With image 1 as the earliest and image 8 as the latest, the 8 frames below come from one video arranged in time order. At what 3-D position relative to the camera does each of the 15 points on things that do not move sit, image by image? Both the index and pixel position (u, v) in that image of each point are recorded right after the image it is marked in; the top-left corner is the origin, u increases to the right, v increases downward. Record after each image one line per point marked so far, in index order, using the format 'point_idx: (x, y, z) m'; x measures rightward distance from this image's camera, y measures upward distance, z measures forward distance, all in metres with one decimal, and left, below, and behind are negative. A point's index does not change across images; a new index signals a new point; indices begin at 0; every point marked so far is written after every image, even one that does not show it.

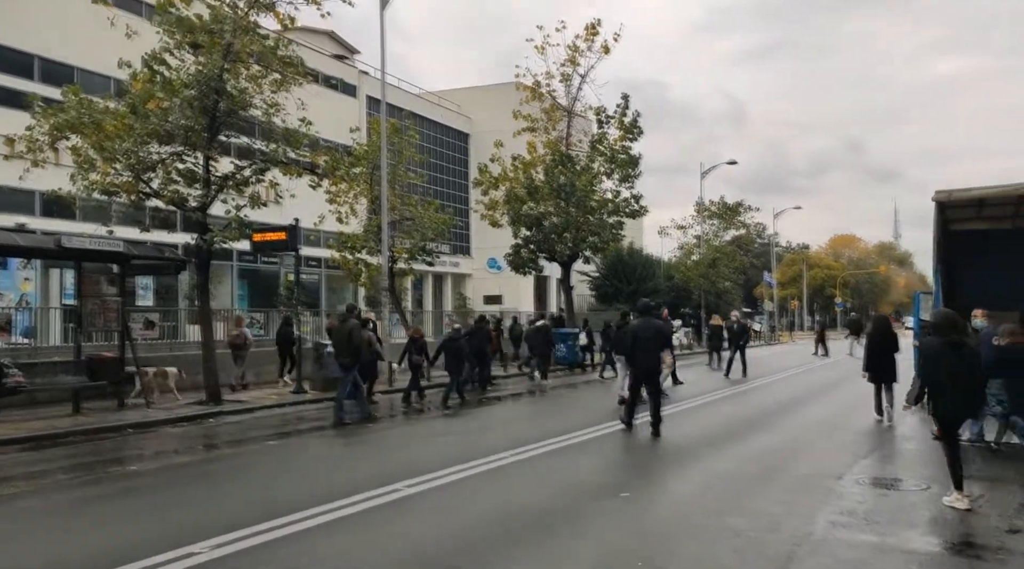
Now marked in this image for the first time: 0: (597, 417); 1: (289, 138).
0: (+1.5, -2.3, +14.1) m
1: (-4.4, +2.8, +15.8) m
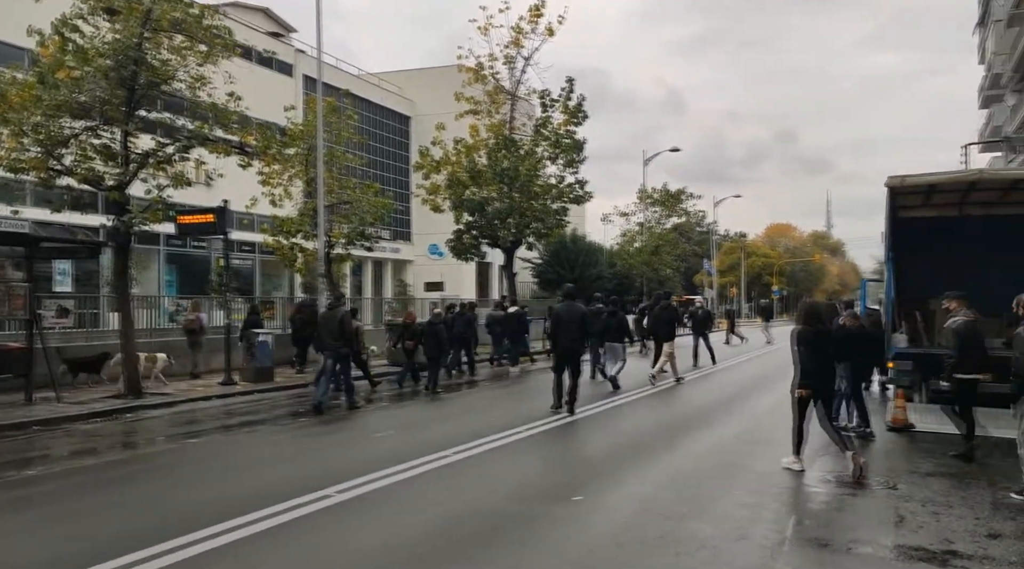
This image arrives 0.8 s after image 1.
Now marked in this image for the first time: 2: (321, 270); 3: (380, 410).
0: (+0.5, -2.1, +13.6) m
1: (-5.5, +3.1, +14.9) m
2: (-4.6, +0.3, +19.3) m
3: (-2.3, -2.1, +13.8) m
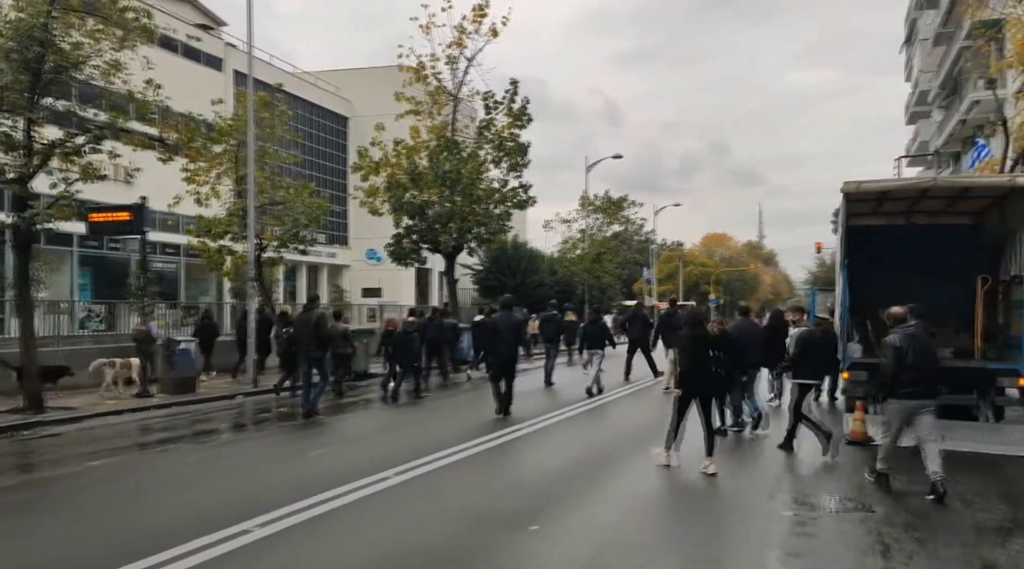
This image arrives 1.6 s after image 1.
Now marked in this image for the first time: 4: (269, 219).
0: (-0.4, -2.2, +12.9) m
1: (-6.4, +3.1, +13.7) m
2: (-5.9, +0.2, +18.2) m
3: (-3.2, -2.2, +12.9) m
4: (-5.7, +1.5, +19.1) m
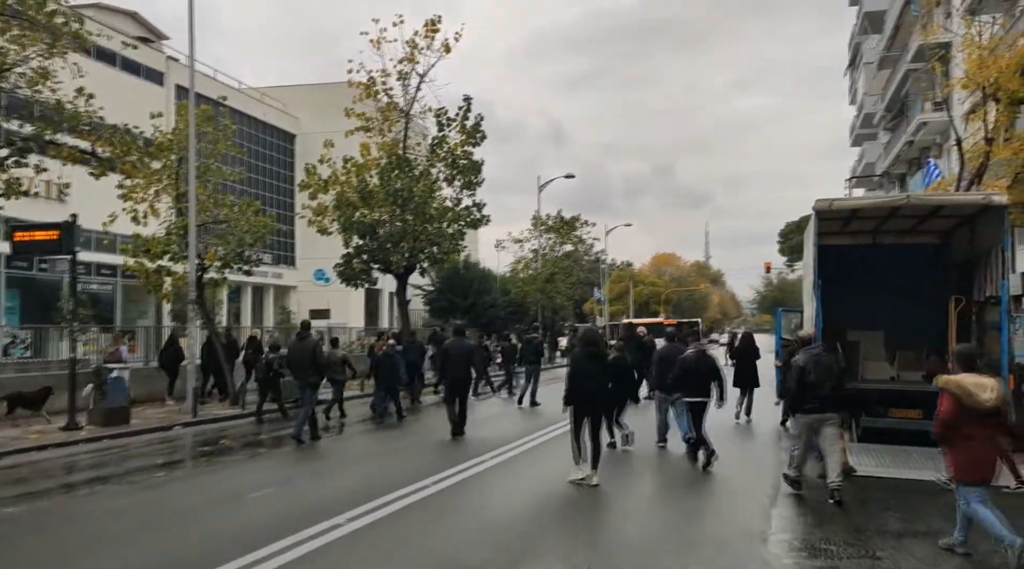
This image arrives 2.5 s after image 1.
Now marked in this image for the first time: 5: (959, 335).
0: (-1.0, -2.5, +12.1) m
1: (-7.1, +2.7, +12.8) m
2: (-6.9, -0.3, +17.2) m
3: (-3.8, -2.5, +12.0) m
4: (-6.8, +1.0, +18.1) m
5: (+6.3, -0.7, +11.5) m
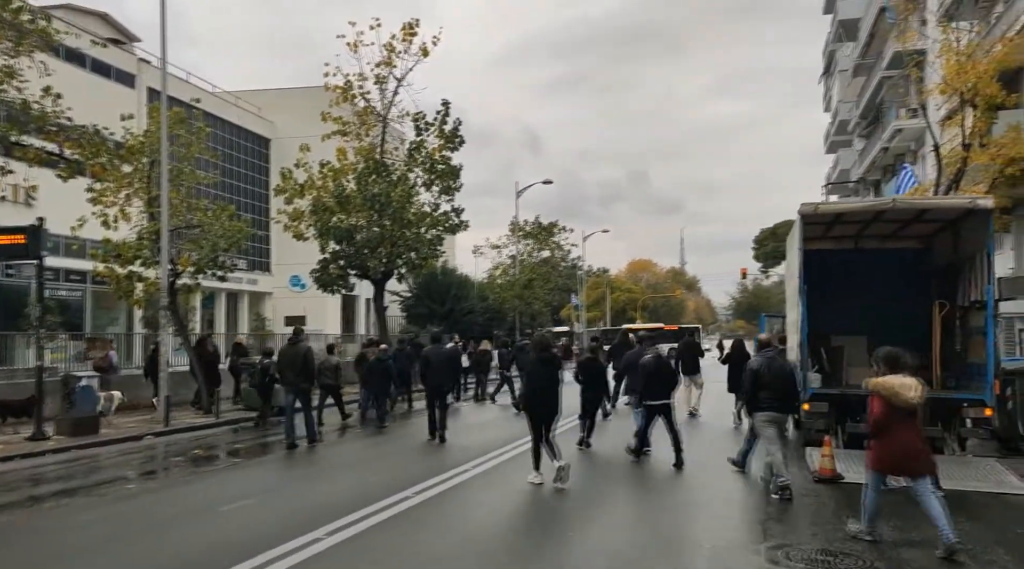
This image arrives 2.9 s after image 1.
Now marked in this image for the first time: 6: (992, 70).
0: (-1.3, -2.6, +11.9) m
1: (-7.4, +2.6, +12.4) m
2: (-7.3, -0.4, +16.8) m
3: (-4.1, -2.6, +11.7) m
4: (-7.2, +0.9, +17.7) m
5: (+6.1, -0.8, +11.4) m
6: (+9.9, +4.4, +16.6) m
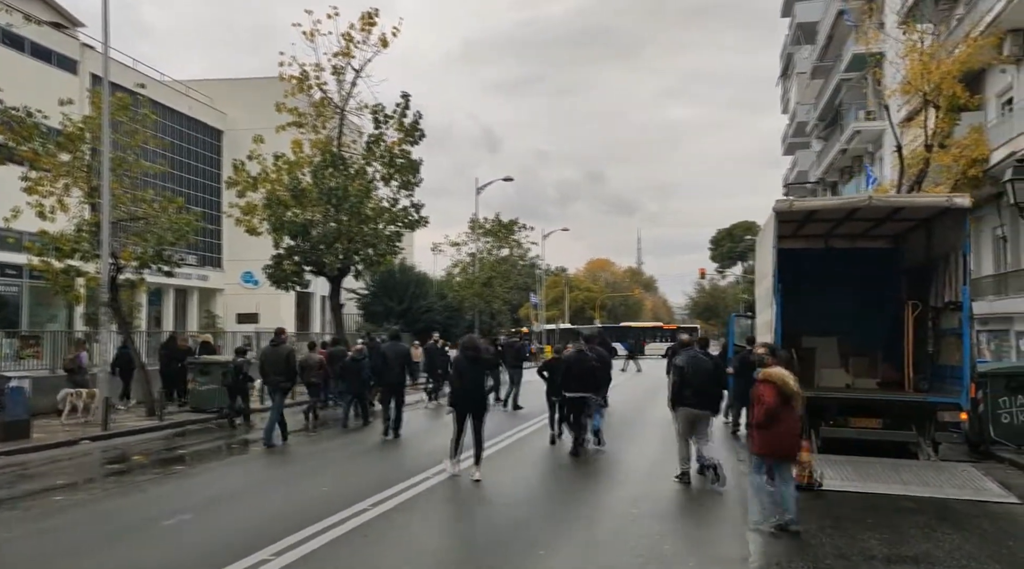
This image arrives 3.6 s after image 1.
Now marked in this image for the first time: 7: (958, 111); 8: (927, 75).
0: (-1.8, -2.5, +11.3) m
1: (-7.9, +2.7, +11.4) m
2: (-8.0, -0.3, +15.9) m
3: (-4.6, -2.6, +10.9) m
4: (-8.0, +1.0, +16.8) m
5: (+5.6, -0.8, +11.2) m
6: (+9.1, +4.4, +16.6) m
7: (+9.8, +3.8, +17.7) m
8: (+8.6, +4.4, +16.7) m
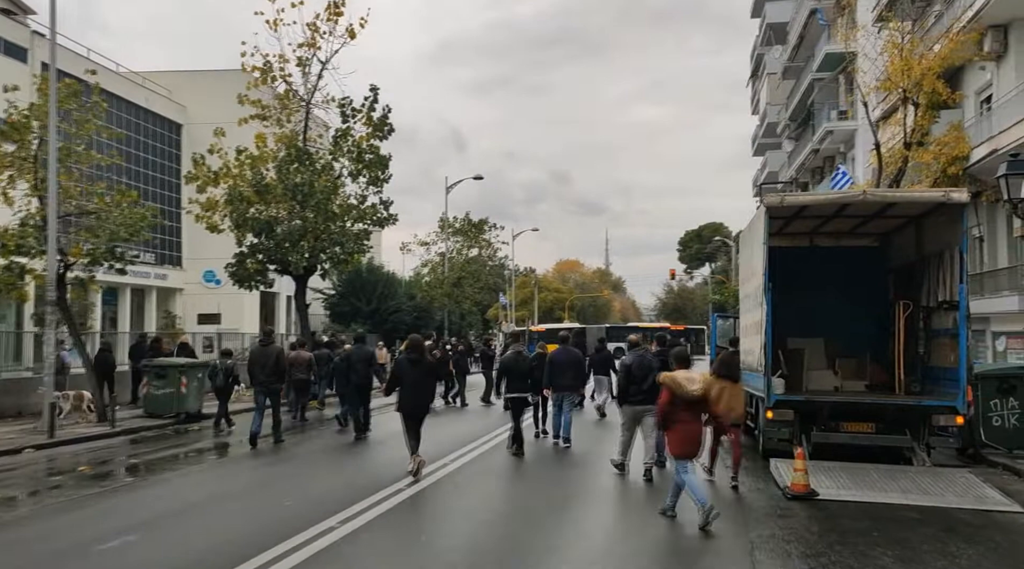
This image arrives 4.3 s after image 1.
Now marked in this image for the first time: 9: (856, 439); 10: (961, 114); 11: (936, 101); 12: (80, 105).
0: (-2.2, -2.5, +10.6) m
1: (-8.2, +2.7, +10.5) m
2: (-8.5, -0.3, +15.0) m
3: (-4.9, -2.5, +10.1) m
4: (-8.5, +1.0, +15.9) m
5: (+5.3, -0.8, +10.8) m
6: (+8.6, +4.4, +16.3) m
7: (+9.2, +3.8, +17.4) m
8: (+8.1, +4.4, +16.5) m
9: (+4.0, -1.8, +9.4) m
10: (+10.5, +4.0, +18.8) m
11: (+8.8, +3.8, +16.7) m
12: (-8.7, +3.6, +16.3) m
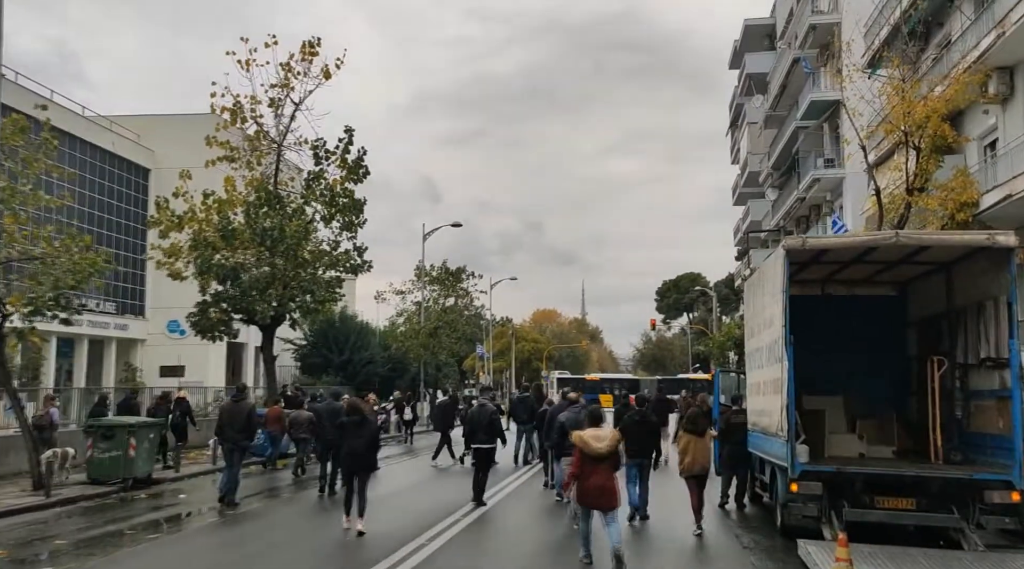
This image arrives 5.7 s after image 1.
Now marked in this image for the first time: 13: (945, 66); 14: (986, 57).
0: (-2.3, -3.1, +9.2) m
1: (-8.4, +2.1, +9.2) m
2: (-8.8, -1.1, +13.5) m
3: (-5.0, -3.1, +8.6) m
4: (-8.8, +0.1, +14.5) m
5: (+5.1, -1.4, +9.7) m
6: (+8.3, +3.4, +15.6) m
7: (+8.9, +2.7, +16.7) m
8: (+7.8, +3.3, +15.8) m
9: (+3.9, -2.4, +8.2) m
10: (+10.1, +2.8, +18.2) m
11: (+8.4, +2.8, +16.0) m
12: (-9.0, +2.7, +15.0) m
13: (+9.7, +4.9, +18.1) m
14: (+9.2, +4.5, +15.9) m
